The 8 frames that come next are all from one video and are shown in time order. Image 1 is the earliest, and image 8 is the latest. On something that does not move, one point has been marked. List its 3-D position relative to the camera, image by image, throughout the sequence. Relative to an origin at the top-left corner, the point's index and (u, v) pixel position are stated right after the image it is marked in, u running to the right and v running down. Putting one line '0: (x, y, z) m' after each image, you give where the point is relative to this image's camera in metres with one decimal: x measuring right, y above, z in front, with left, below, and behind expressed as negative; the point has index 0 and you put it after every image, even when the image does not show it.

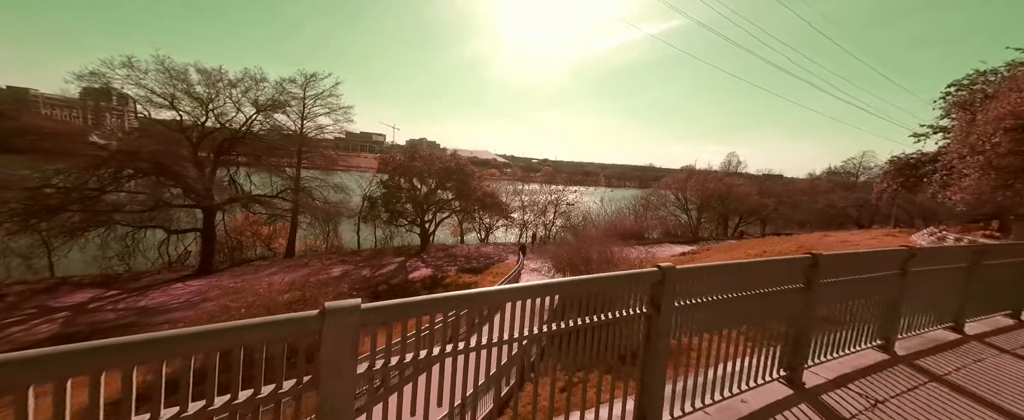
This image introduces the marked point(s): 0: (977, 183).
0: (+15.3, +1.0, +11.1) m
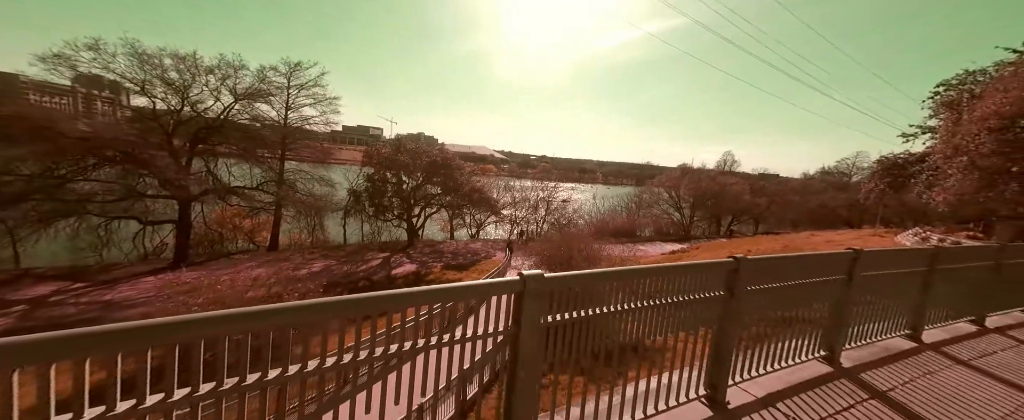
0: (+14.7, +1.0, +11.1) m
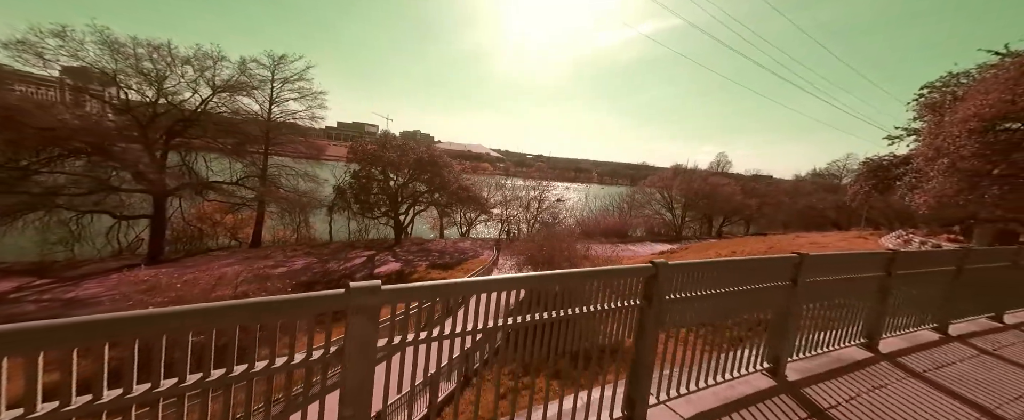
0: (+14.2, +0.9, +11.1) m
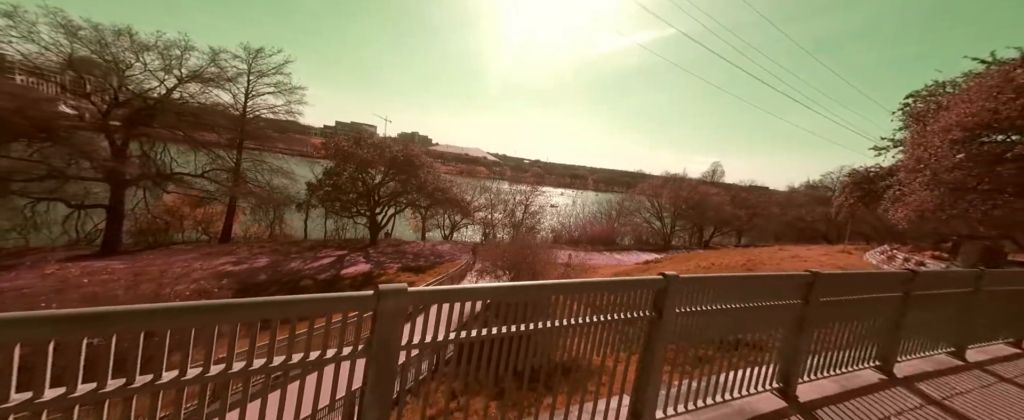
0: (+13.2, +0.4, +10.8) m
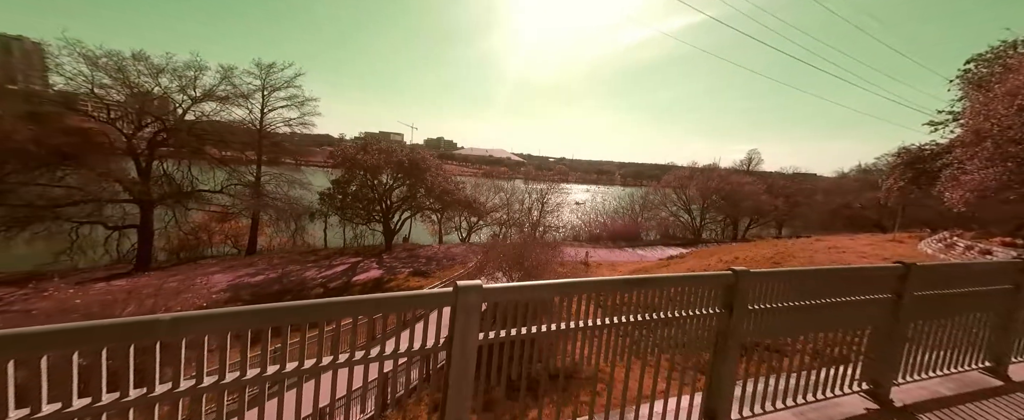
0: (+13.2, +1.0, +9.4) m
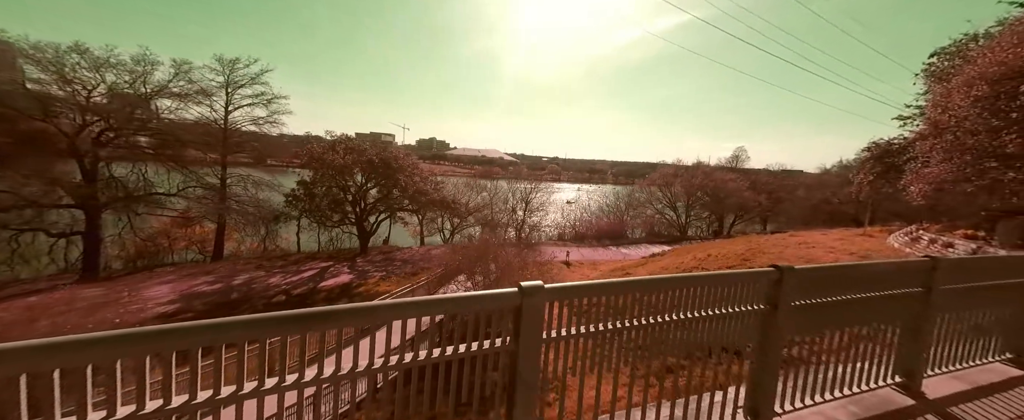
0: (+12.2, +1.2, +9.4) m
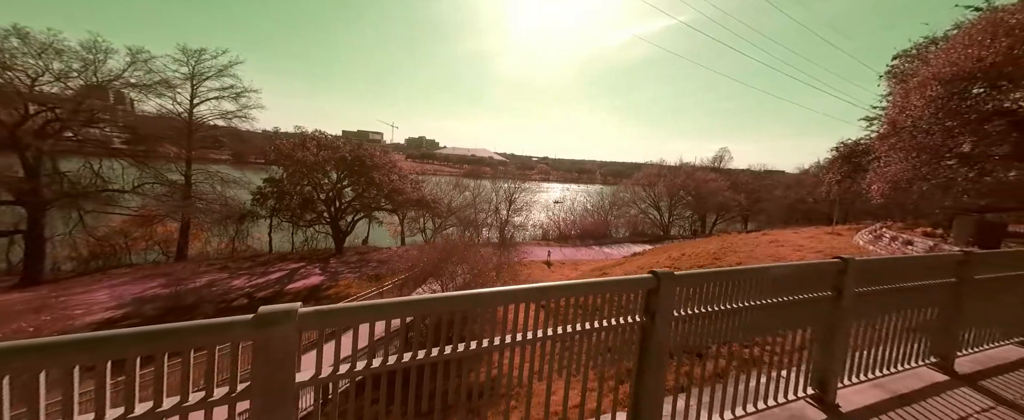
0: (+11.4, +1.2, +9.7) m
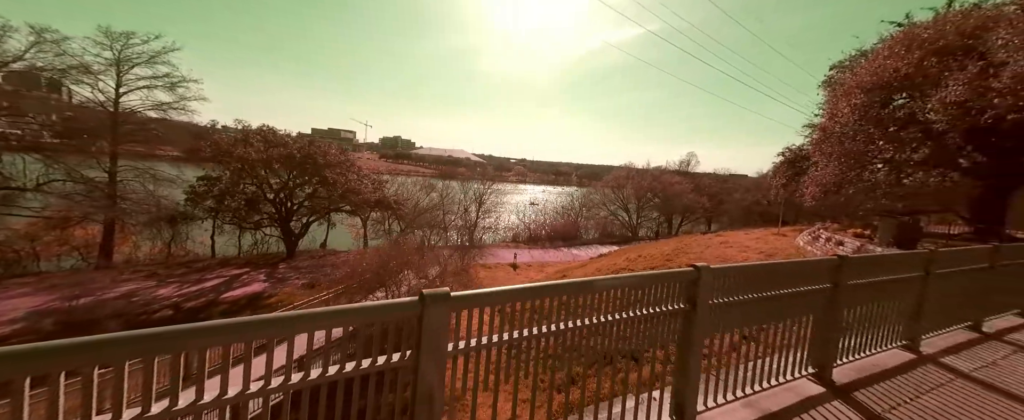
0: (+10.1, +1.2, +10.2) m
